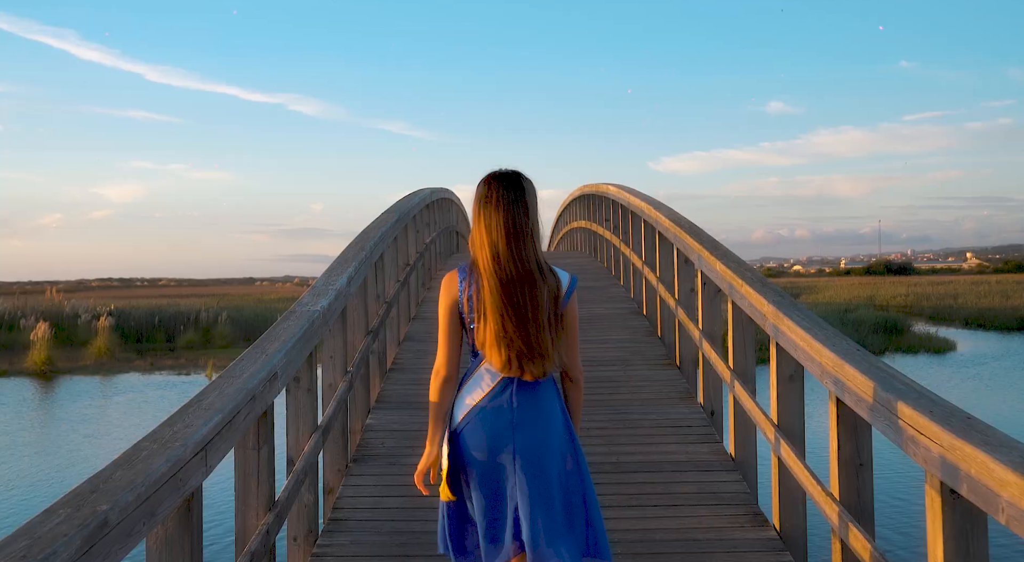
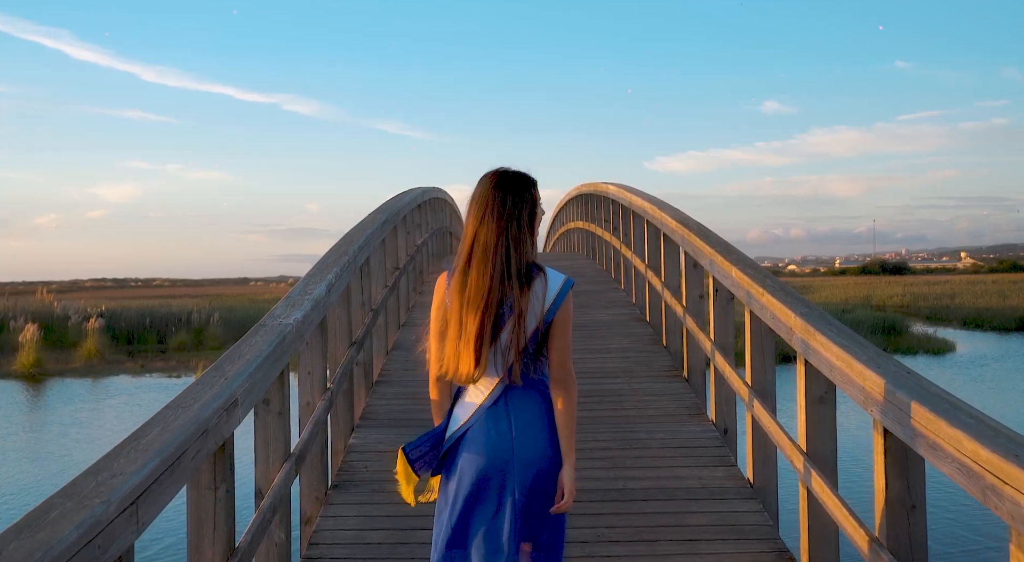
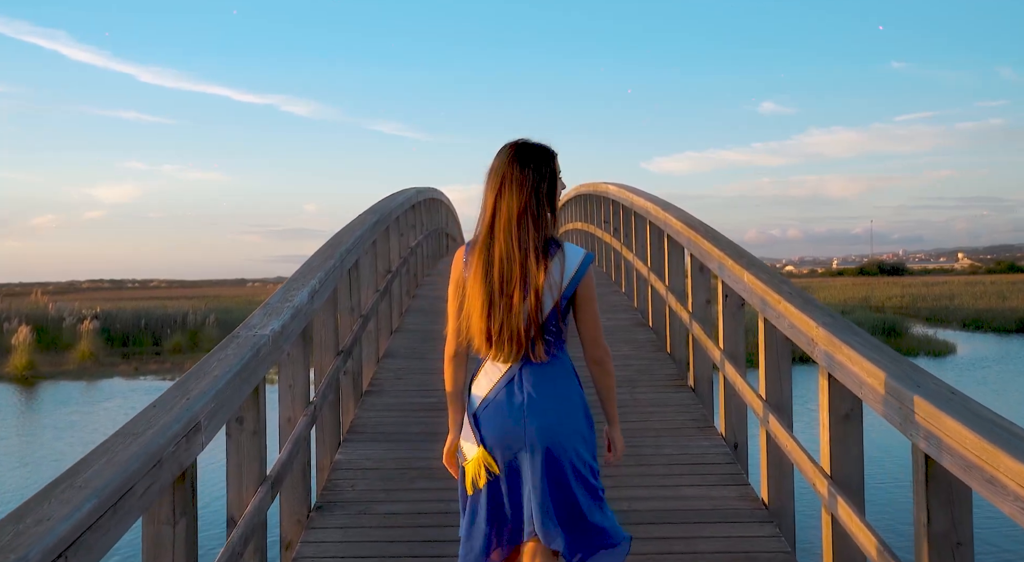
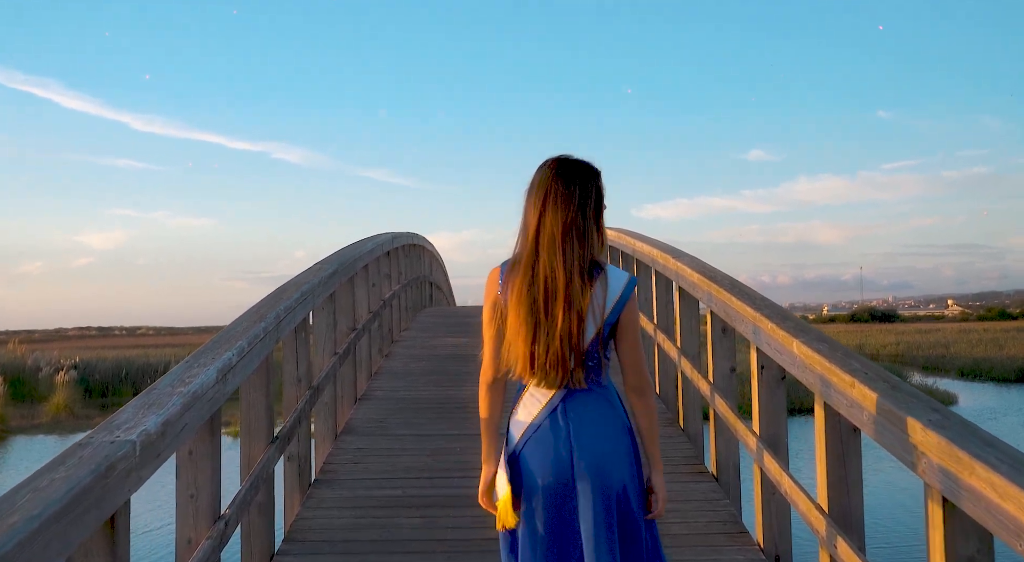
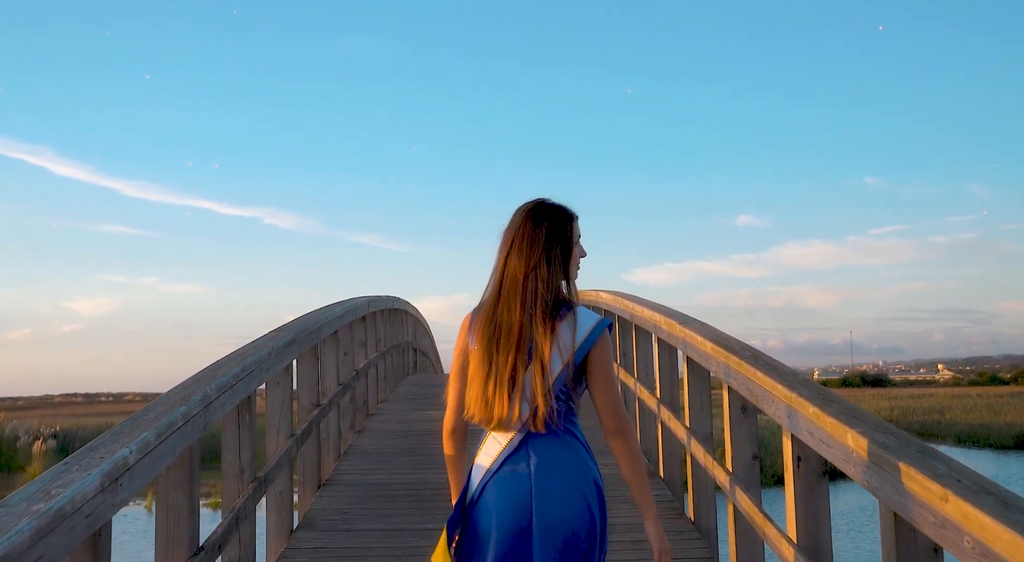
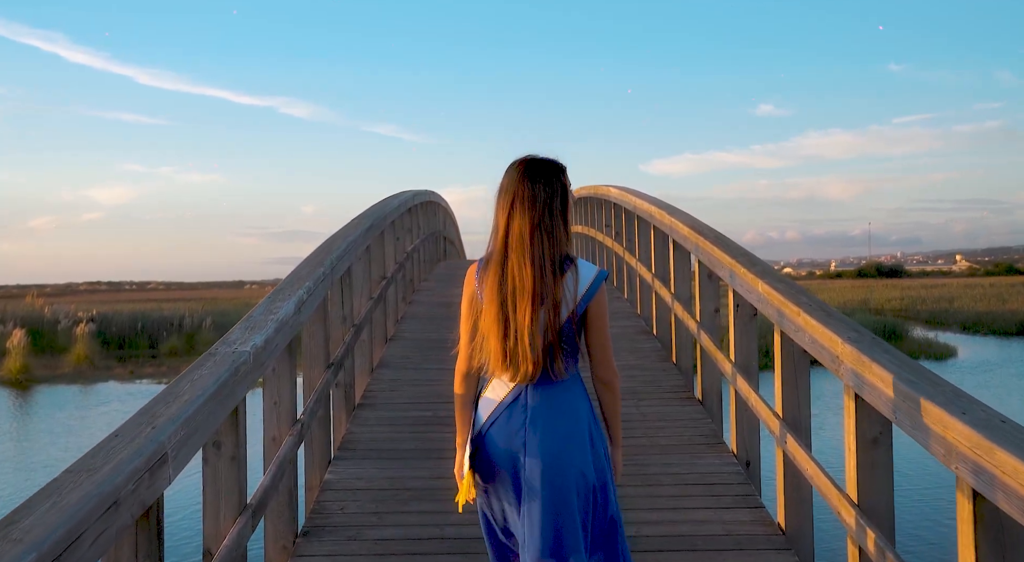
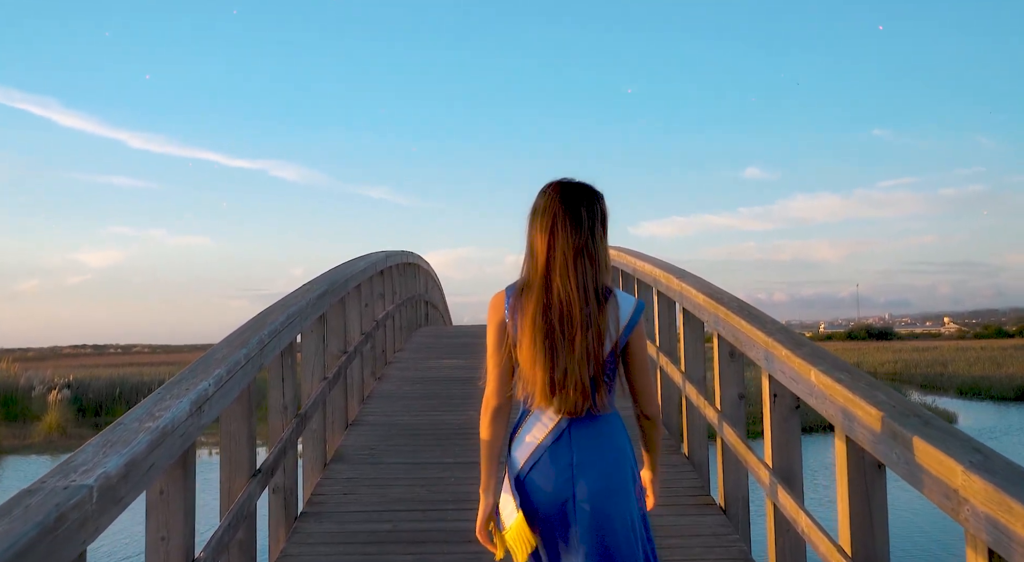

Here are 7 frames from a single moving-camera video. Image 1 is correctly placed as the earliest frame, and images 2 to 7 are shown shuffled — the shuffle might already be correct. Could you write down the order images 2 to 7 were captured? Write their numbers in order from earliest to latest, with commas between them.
2, 3, 6, 4, 7, 5
